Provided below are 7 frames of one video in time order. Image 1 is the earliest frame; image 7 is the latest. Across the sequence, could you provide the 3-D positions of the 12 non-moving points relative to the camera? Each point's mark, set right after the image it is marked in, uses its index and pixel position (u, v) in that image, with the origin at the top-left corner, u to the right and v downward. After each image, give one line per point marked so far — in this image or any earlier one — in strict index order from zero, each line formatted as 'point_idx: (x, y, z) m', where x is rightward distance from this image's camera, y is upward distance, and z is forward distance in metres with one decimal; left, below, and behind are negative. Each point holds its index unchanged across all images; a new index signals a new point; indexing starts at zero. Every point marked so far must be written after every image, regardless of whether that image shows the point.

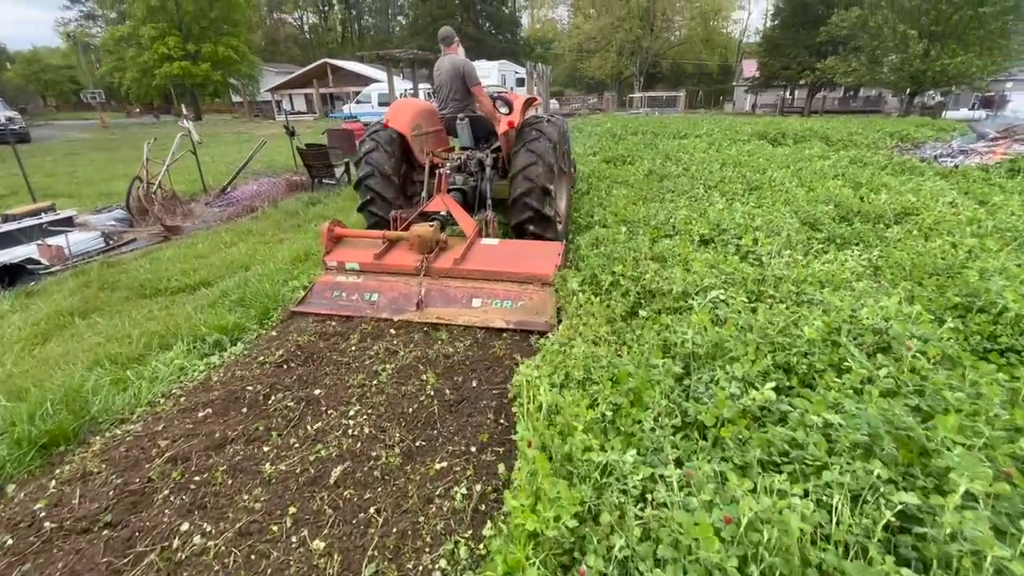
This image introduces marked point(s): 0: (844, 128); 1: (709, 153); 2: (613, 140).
0: (+8.8, +4.2, +12.8) m
1: (+2.9, +2.0, +7.1) m
2: (+2.0, +3.0, +9.7) m
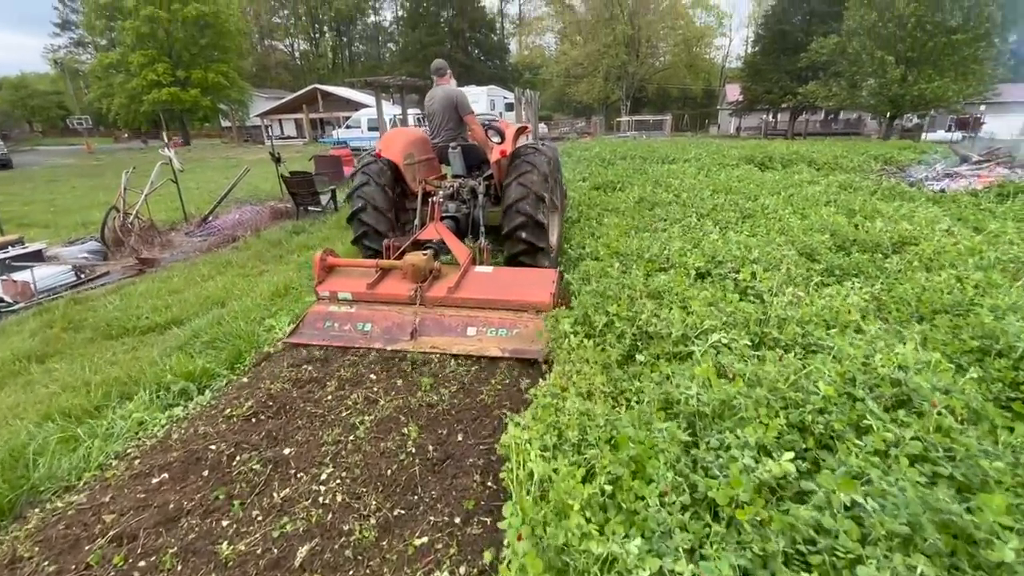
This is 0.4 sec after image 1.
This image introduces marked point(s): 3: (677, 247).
0: (+8.5, +3.7, +13.0) m
1: (+2.7, +1.6, +7.1) m
2: (+1.8, +2.5, +9.7) m
3: (+1.3, +0.3, +3.6) m
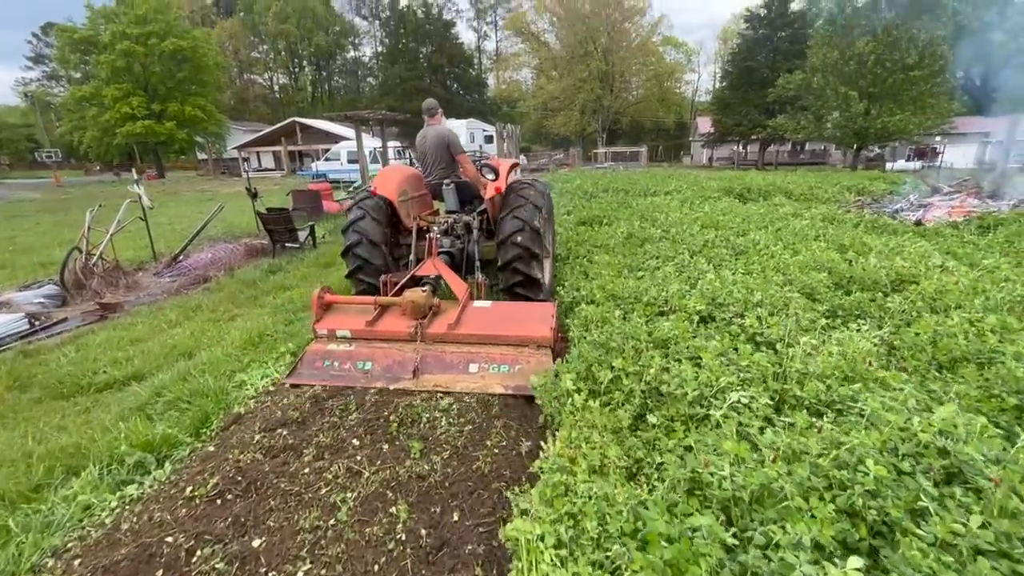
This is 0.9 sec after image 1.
0: (+8.0, +2.9, +13.3) m
1: (+2.5, +1.1, +7.0) m
2: (+1.5, +1.8, +9.7) m
3: (+1.2, 0.0, +3.5) m
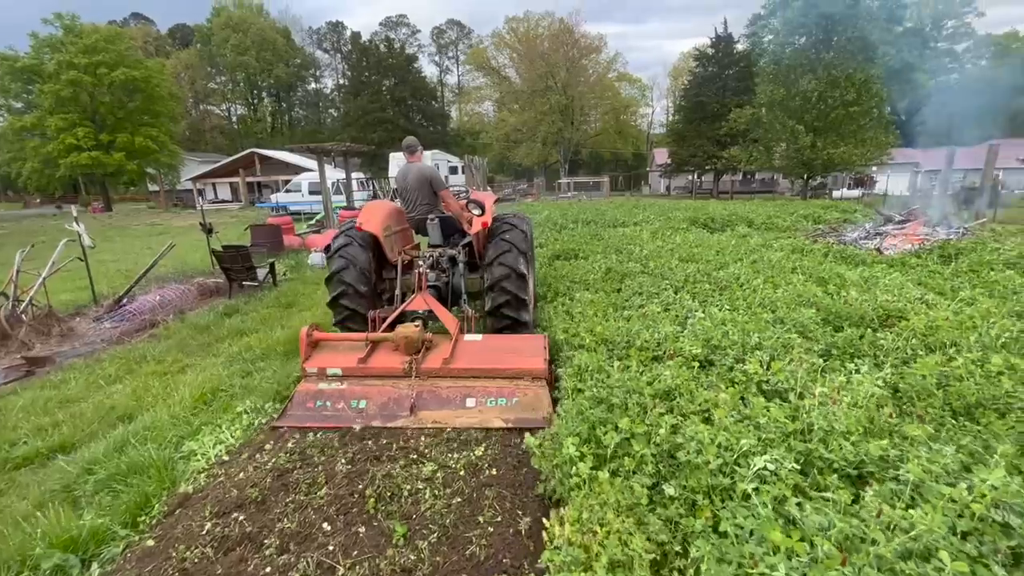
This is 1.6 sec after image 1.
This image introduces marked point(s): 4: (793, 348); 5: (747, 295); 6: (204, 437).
0: (+7.1, +2.2, +13.8) m
1: (+2.1, +0.6, +7.0) m
2: (+0.9, +1.1, +9.6) m
3: (+1.1, -0.3, +3.3) m
4: (+1.7, -0.4, +3.0) m
5: (+2.1, -0.1, +4.3) m
6: (-1.9, -0.9, +3.1) m
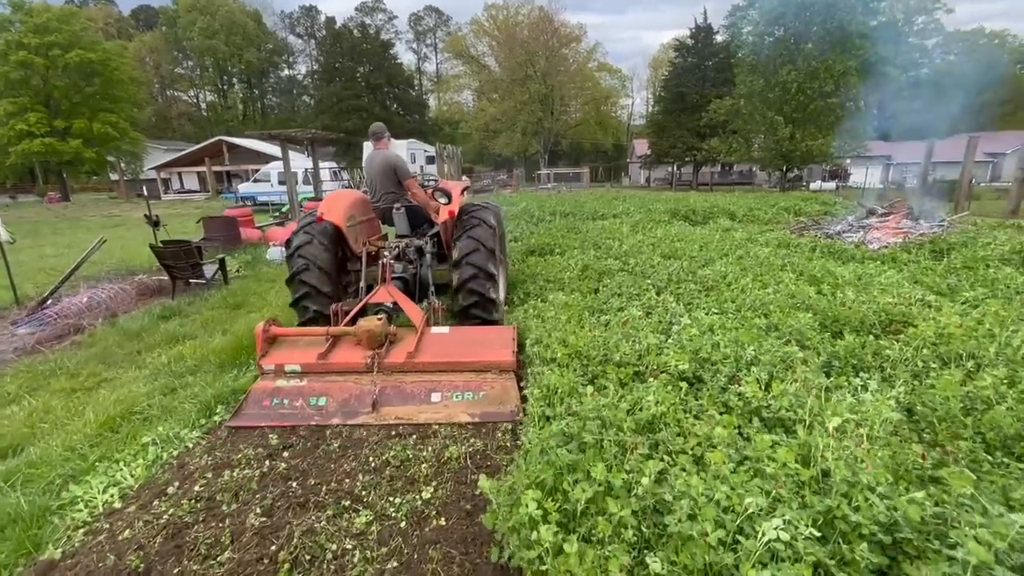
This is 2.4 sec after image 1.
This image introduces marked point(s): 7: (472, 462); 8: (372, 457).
0: (+6.5, +2.4, +13.5) m
1: (+1.7, +0.7, +6.6) m
2: (+0.4, +1.2, +9.2) m
3: (+0.8, -0.3, +2.9) m
4: (+1.5, -0.4, +2.6) m
5: (+1.8, -0.1, +3.9) m
6: (-2.2, -1.0, +2.5) m
7: (-0.2, -0.9, +2.5) m
8: (-0.7, -0.9, +2.6) m
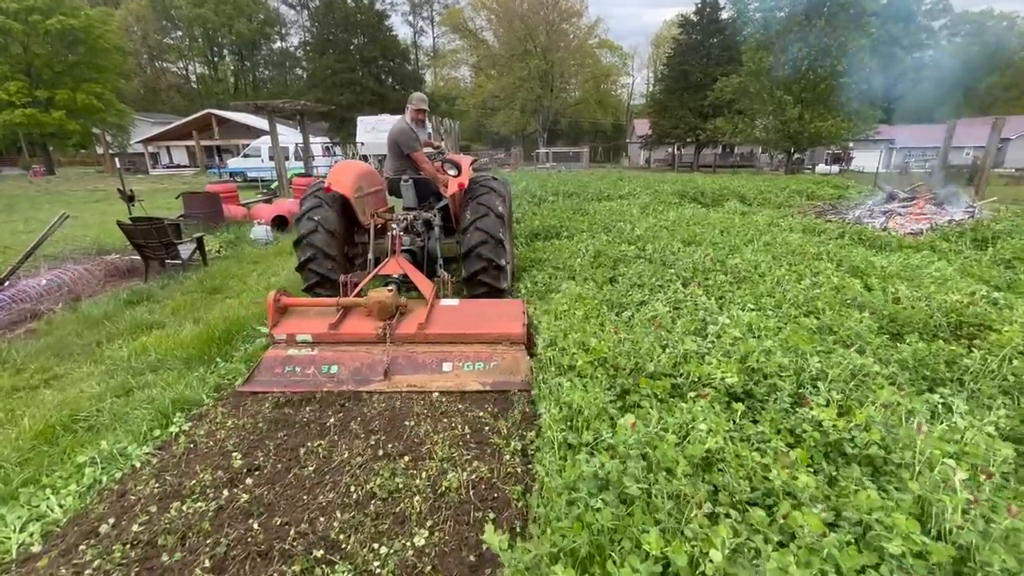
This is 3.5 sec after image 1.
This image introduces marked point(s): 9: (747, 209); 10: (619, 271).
0: (+6.5, +2.7, +13.0) m
1: (+1.8, +0.8, +6.1) m
2: (+0.4, +1.5, +8.6) m
3: (+0.9, -0.3, +2.5) m
4: (+1.6, -0.4, +2.2) m
5: (+1.8, 0.0, +3.4) m
6: (-2.1, -0.9, +2.1) m
7: (-0.2, -0.9, +2.1) m
8: (-0.7, -0.9, +2.1) m
9: (+4.0, +1.3, +8.0) m
10: (+0.9, +0.1, +4.0) m
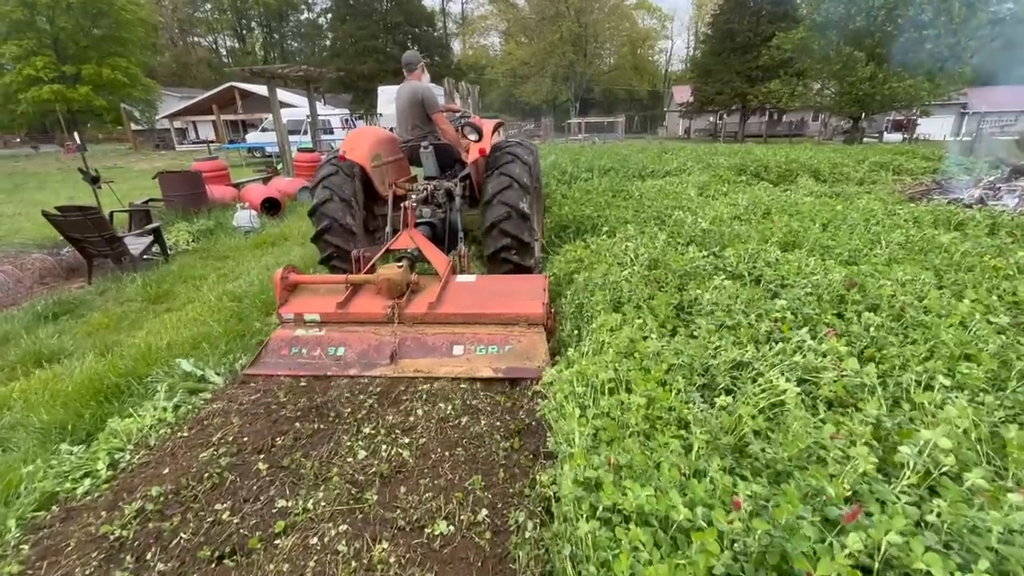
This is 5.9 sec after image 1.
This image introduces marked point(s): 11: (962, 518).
0: (+7.1, +3.0, +11.1) m
1: (+2.0, +0.8, +4.6) m
2: (+0.8, +1.6, +7.2) m
3: (+0.9, -0.6, +1.1) m
4: (+1.5, -0.7, +0.8) m
5: (+1.9, -0.2, +2.0) m
6: (-2.2, -1.2, +0.9) m
7: (-0.2, -1.2, +0.8) m
8: (-0.7, -1.1, +0.9) m
9: (+4.3, +1.3, +6.4) m
10: (+1.0, 0.0, +2.6) m
11: (+1.0, -0.6, +1.2) m
